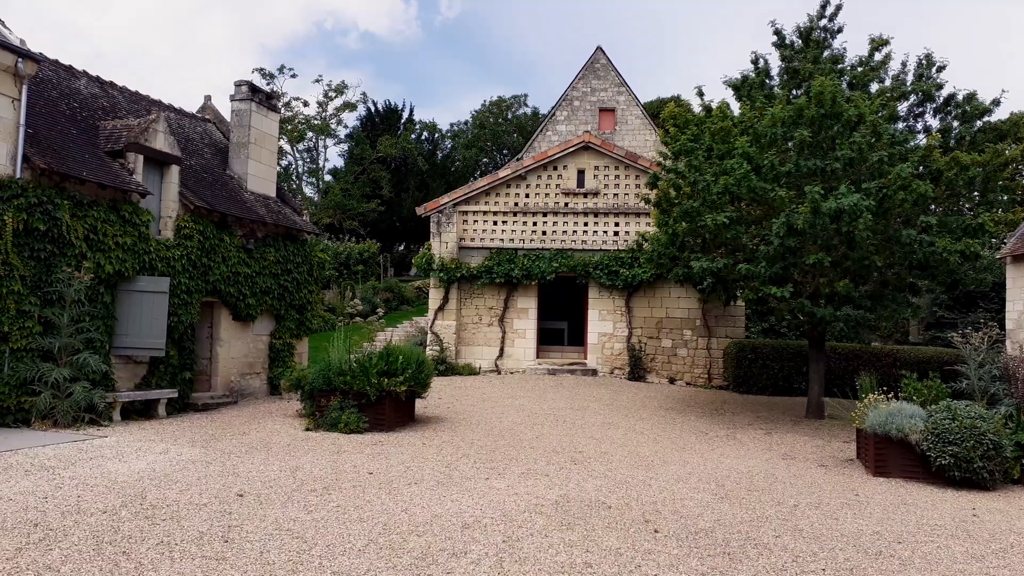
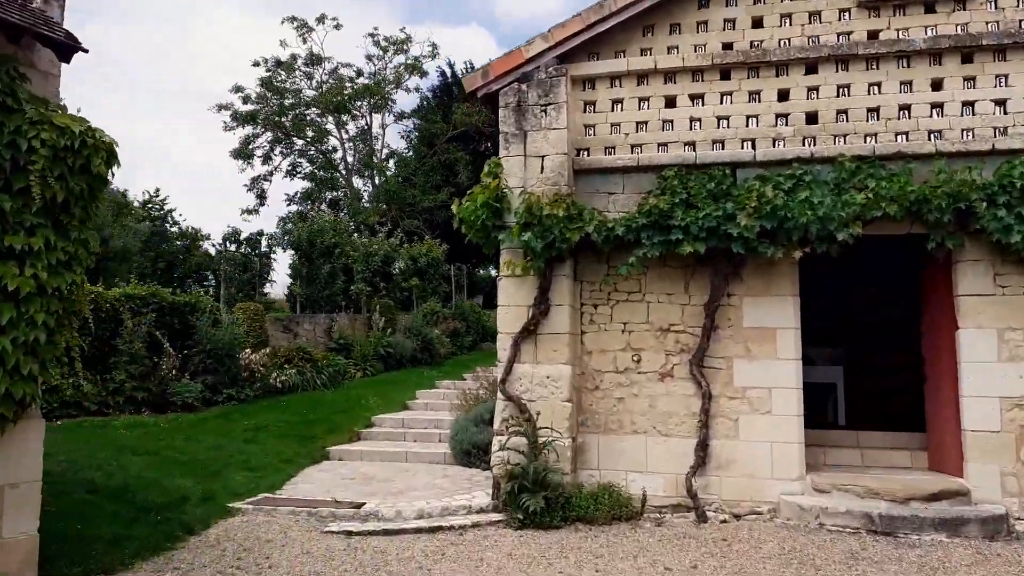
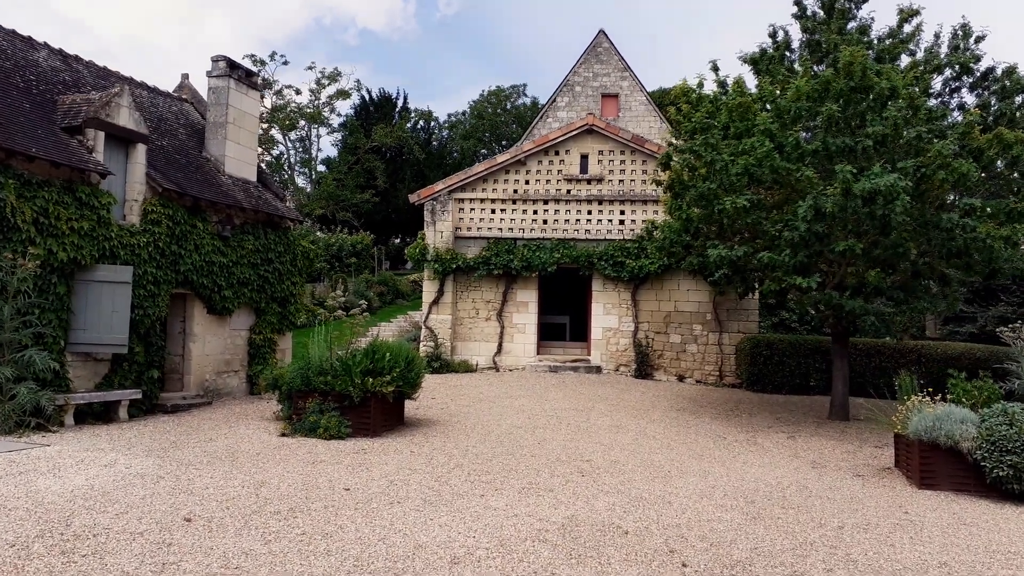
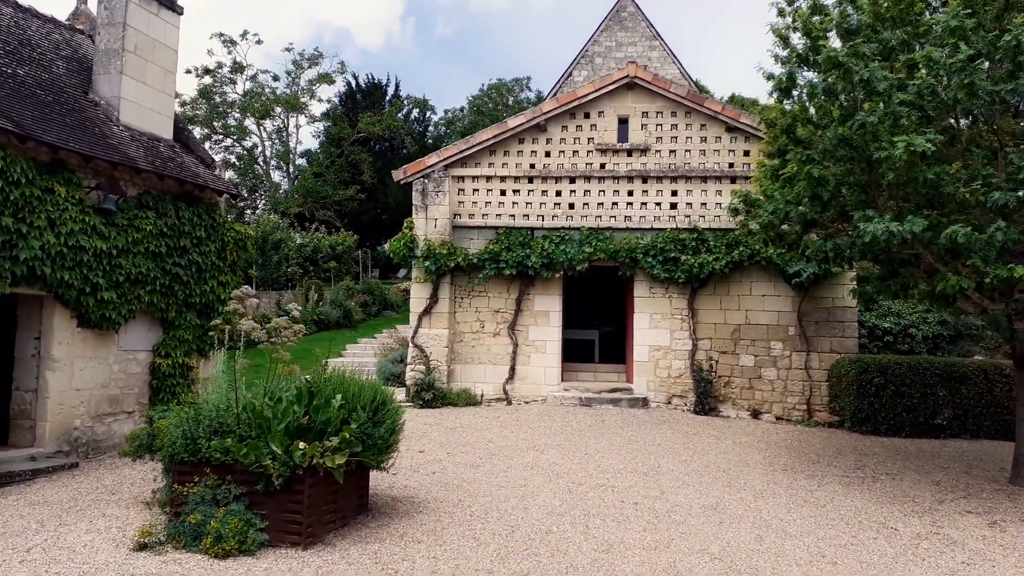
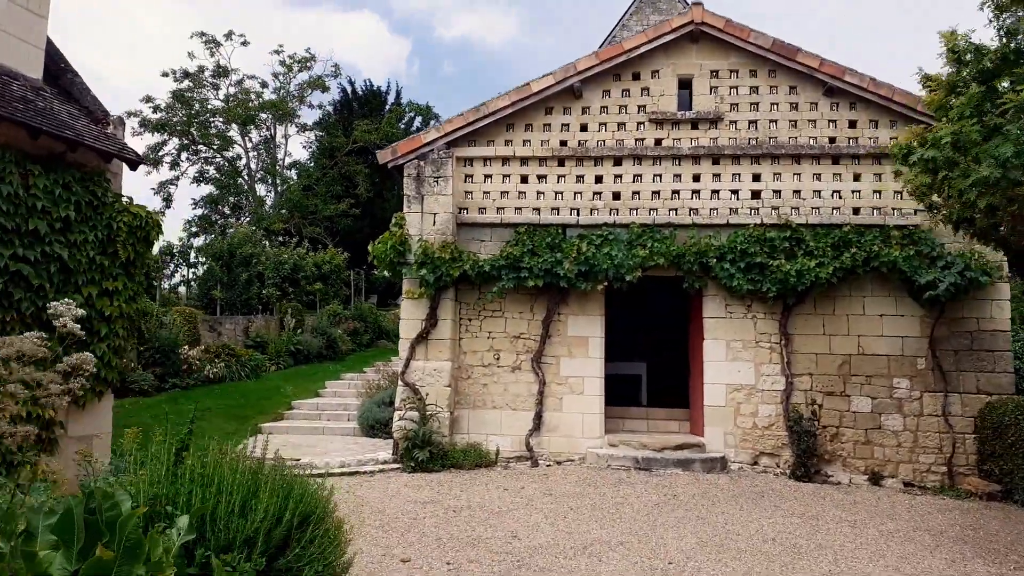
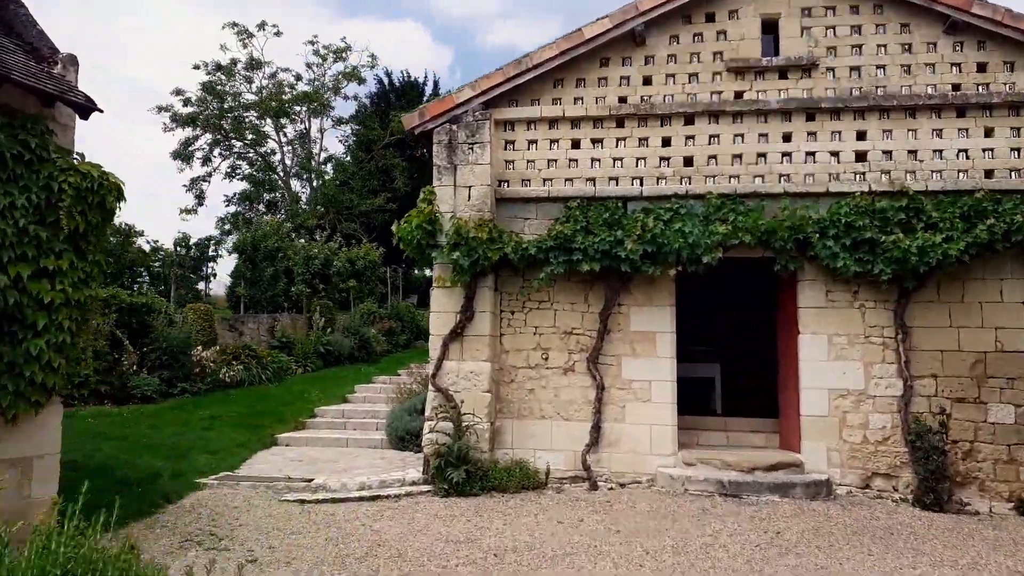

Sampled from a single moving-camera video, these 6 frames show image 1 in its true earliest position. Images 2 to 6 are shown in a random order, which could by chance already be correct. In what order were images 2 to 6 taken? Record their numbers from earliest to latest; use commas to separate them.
3, 4, 5, 6, 2
